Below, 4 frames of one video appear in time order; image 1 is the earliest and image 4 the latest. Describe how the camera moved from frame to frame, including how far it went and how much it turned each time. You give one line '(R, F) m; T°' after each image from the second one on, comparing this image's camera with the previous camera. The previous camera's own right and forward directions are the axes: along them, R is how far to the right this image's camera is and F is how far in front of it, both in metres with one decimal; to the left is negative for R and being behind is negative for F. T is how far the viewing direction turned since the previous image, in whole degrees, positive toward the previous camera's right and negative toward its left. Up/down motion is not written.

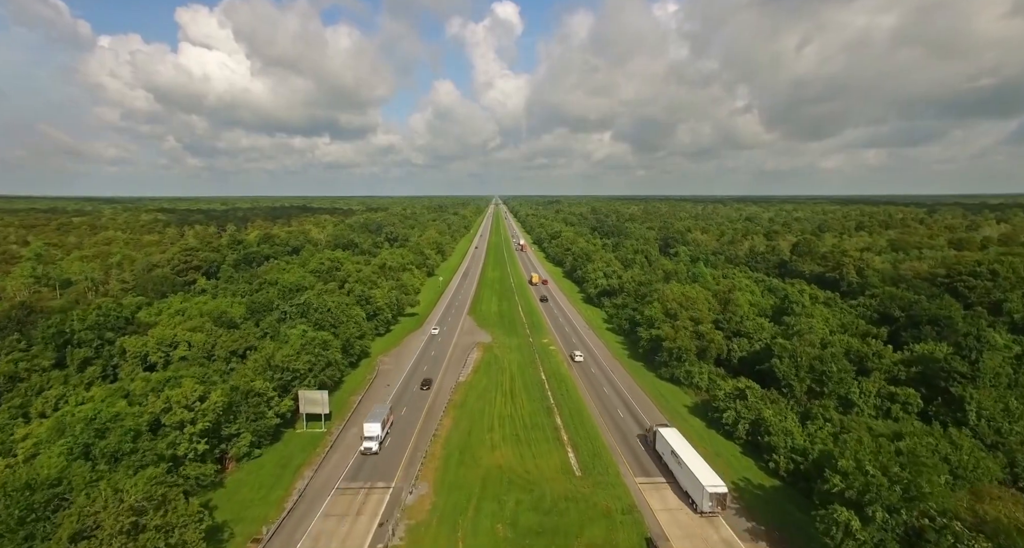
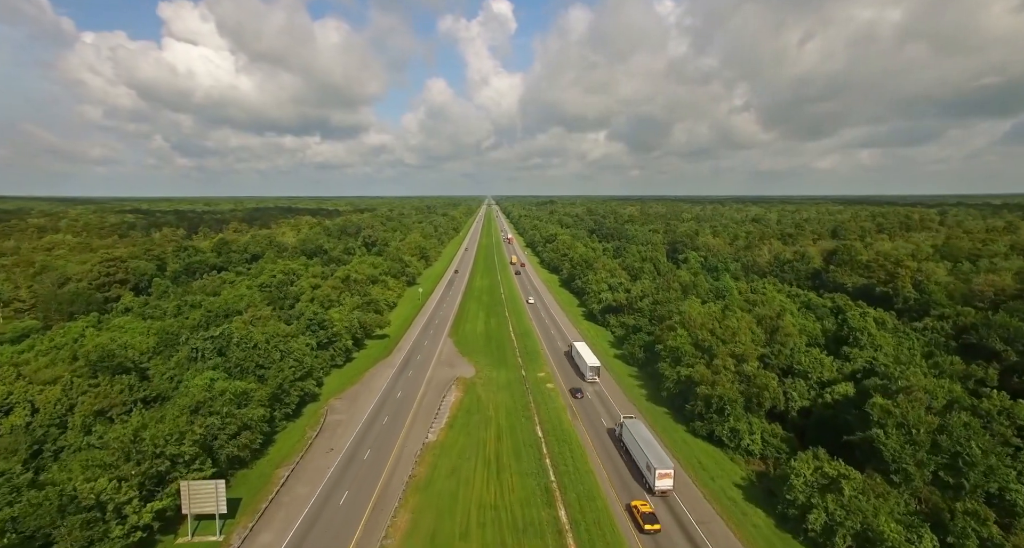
(+0.9, +15.8) m; +1°
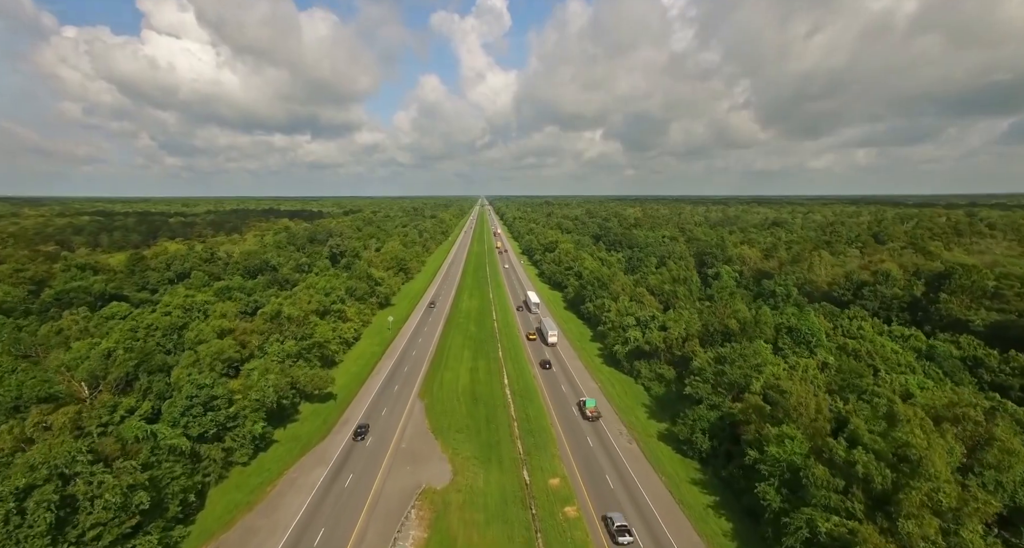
(-0.1, +24.4) m; +1°
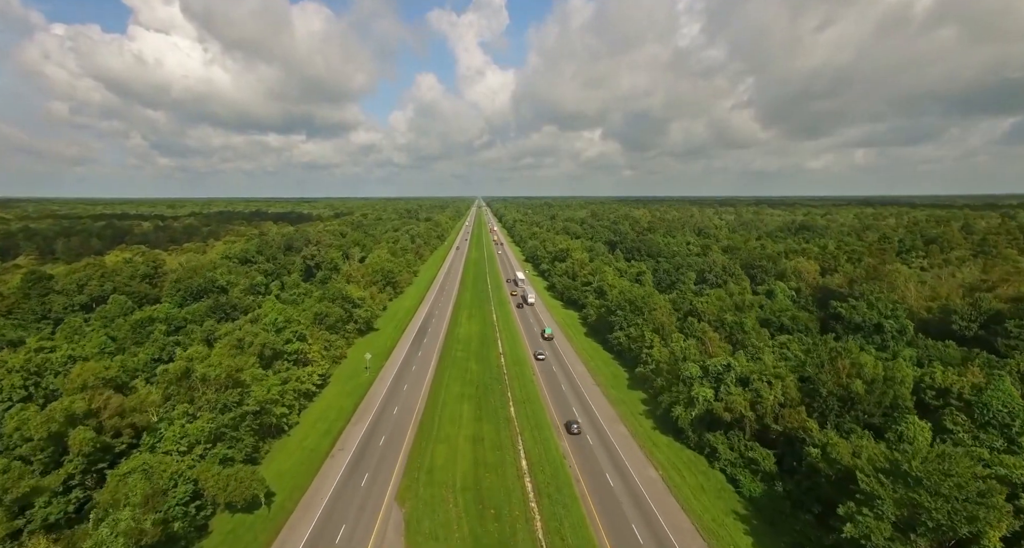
(-2.5, +20.5) m; 0°
